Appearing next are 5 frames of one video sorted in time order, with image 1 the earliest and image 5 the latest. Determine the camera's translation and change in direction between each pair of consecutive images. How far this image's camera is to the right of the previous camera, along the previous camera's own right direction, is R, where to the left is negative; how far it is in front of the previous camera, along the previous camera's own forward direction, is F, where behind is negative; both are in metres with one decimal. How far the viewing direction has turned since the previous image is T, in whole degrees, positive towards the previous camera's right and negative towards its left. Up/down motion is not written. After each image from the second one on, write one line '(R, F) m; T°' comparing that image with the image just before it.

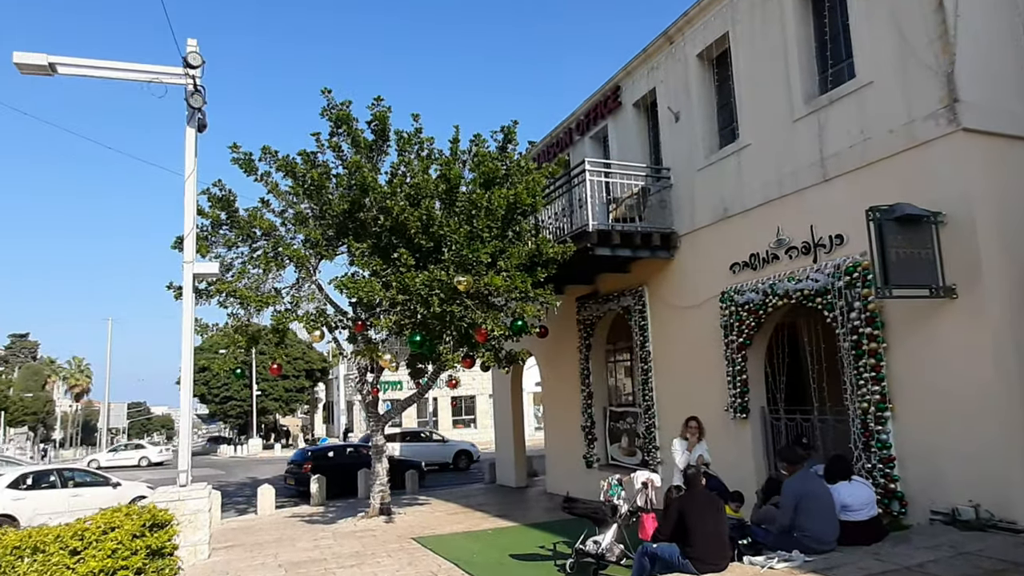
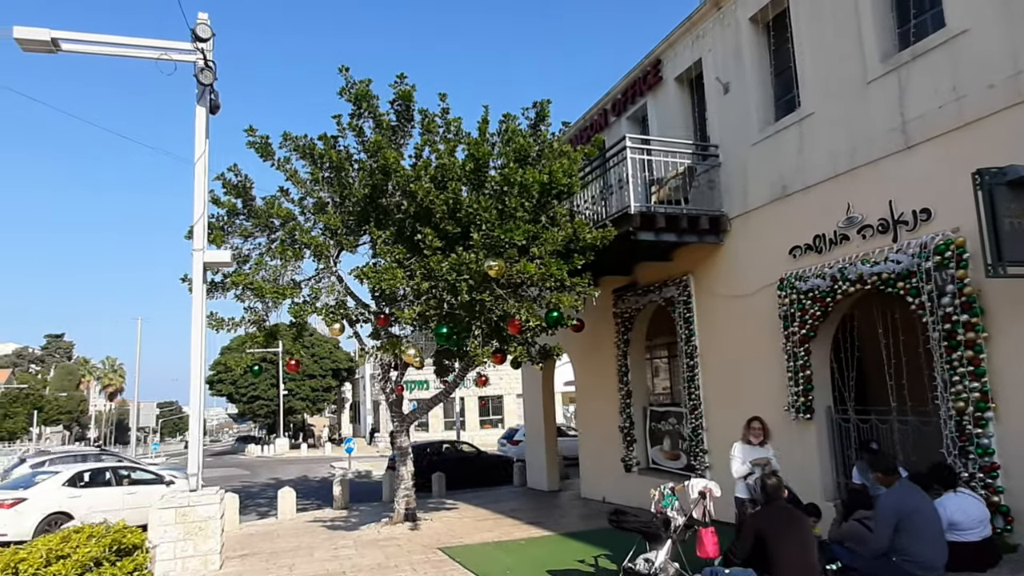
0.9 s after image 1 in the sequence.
(-0.1, +0.8) m; -2°
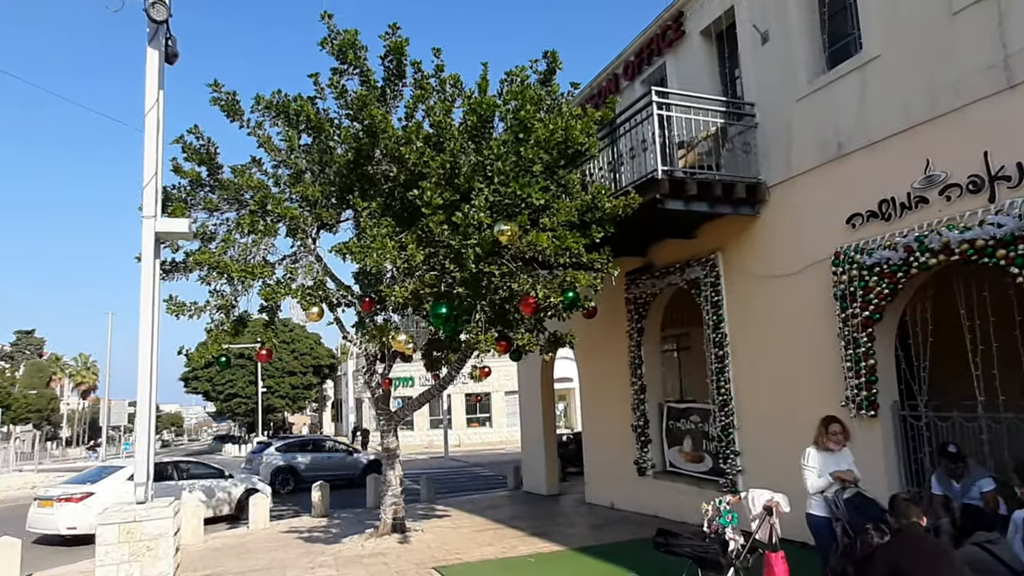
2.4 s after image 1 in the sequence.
(-0.3, +1.3) m; +1°
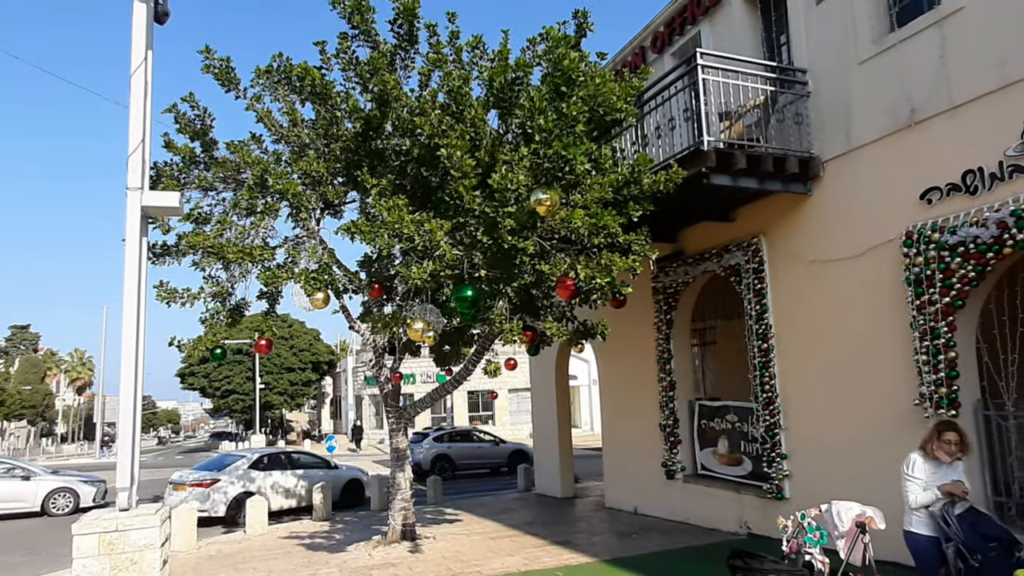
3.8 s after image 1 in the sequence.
(-0.3, +0.8) m; 0°
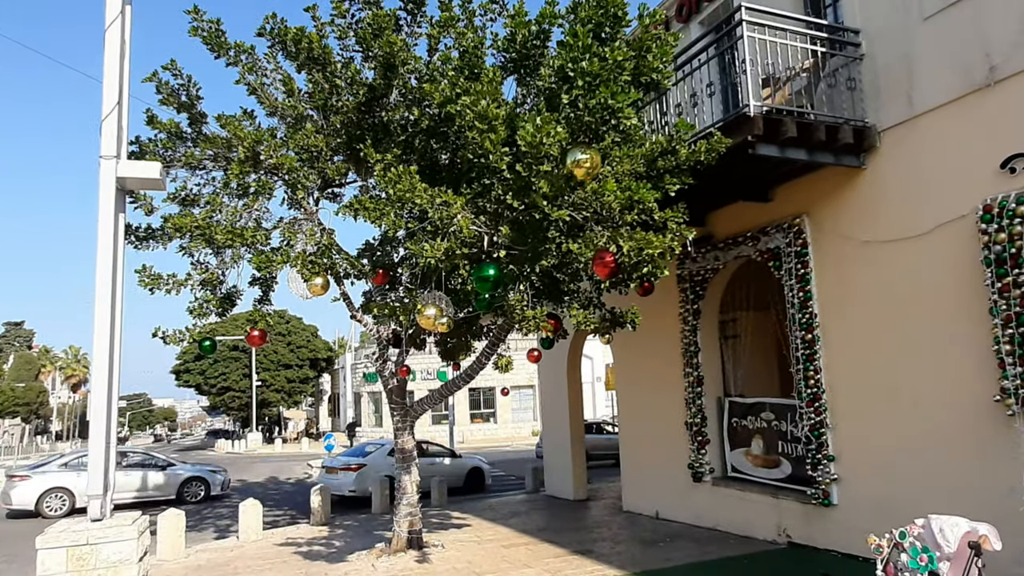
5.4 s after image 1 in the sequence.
(-0.2, +0.8) m; 0°
